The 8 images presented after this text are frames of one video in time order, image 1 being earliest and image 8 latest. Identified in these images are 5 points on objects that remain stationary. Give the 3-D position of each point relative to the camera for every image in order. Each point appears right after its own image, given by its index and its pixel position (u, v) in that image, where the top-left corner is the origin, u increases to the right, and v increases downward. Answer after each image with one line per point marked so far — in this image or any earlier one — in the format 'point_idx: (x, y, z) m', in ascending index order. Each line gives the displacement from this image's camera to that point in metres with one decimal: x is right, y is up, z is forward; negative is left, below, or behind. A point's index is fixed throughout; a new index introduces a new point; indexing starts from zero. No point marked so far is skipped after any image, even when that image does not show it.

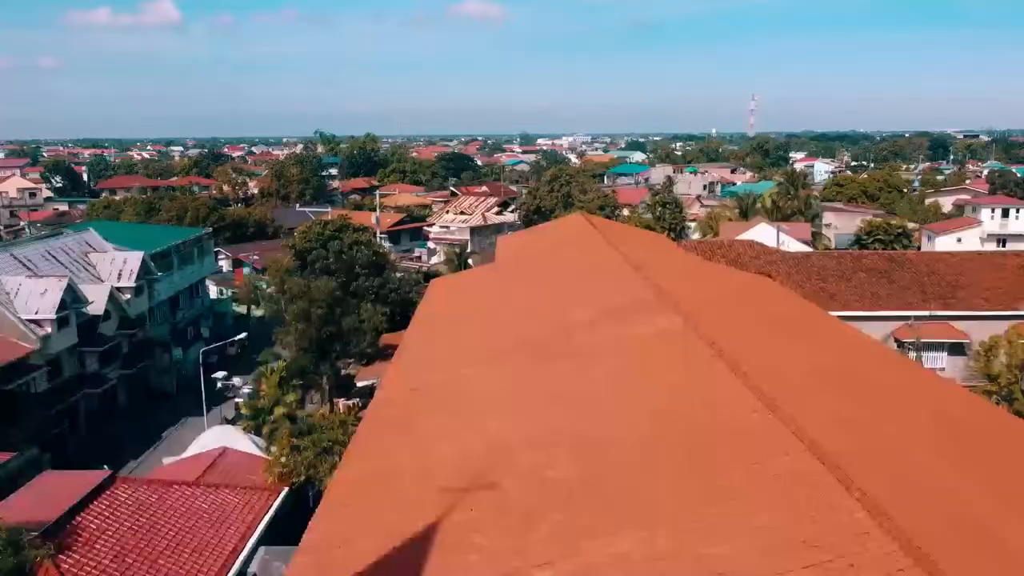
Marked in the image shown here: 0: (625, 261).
0: (+3.0, +0.7, +19.2) m
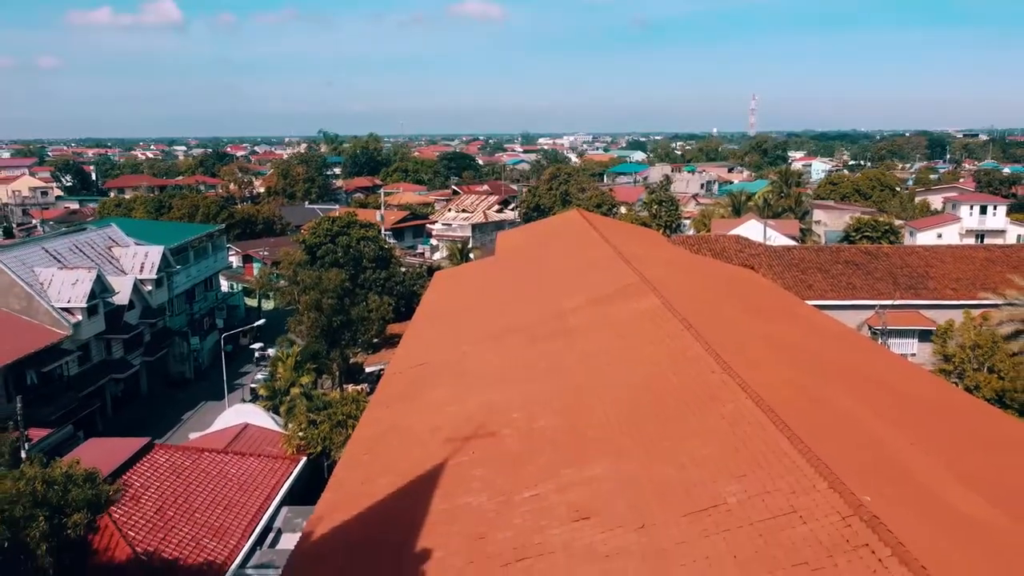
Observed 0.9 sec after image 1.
0: (+2.9, +1.0, +21.0) m
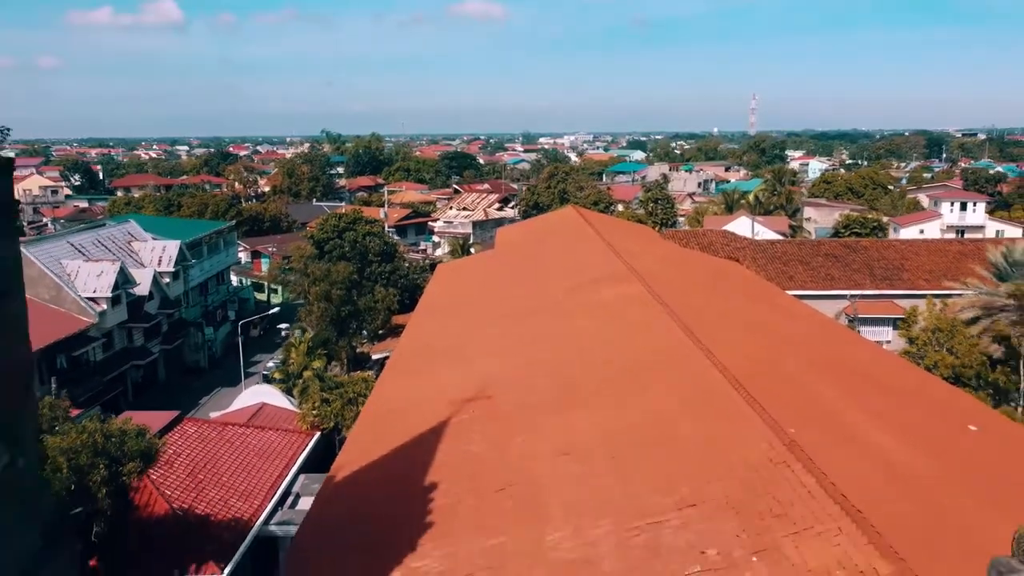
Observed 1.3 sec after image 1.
0: (+2.9, +1.4, +22.6) m
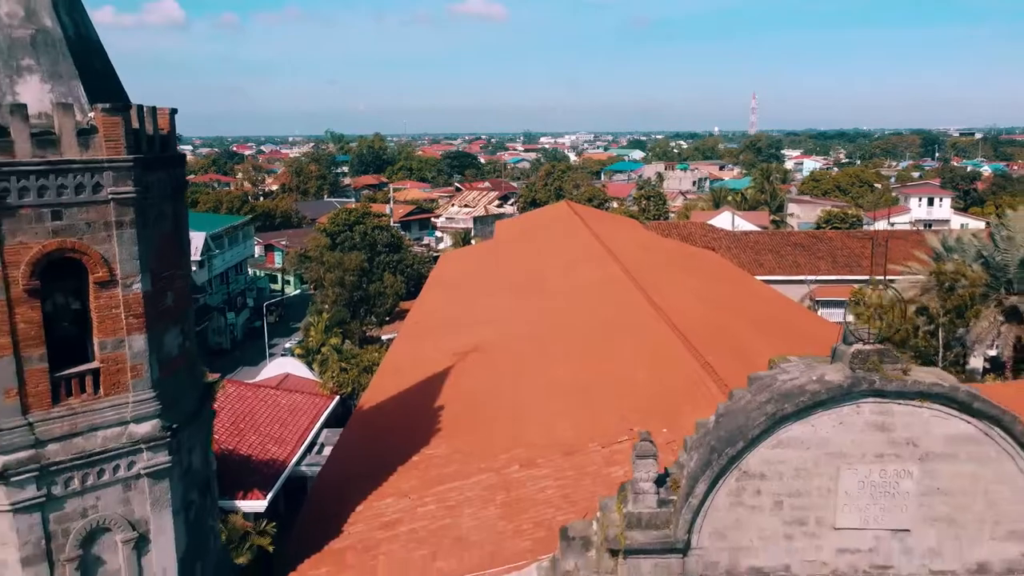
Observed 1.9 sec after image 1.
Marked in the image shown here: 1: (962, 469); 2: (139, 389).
0: (+2.7, +2.0, +25.5) m
1: (+3.6, -1.5, +5.8) m
2: (-3.6, -1.0, +6.9) m
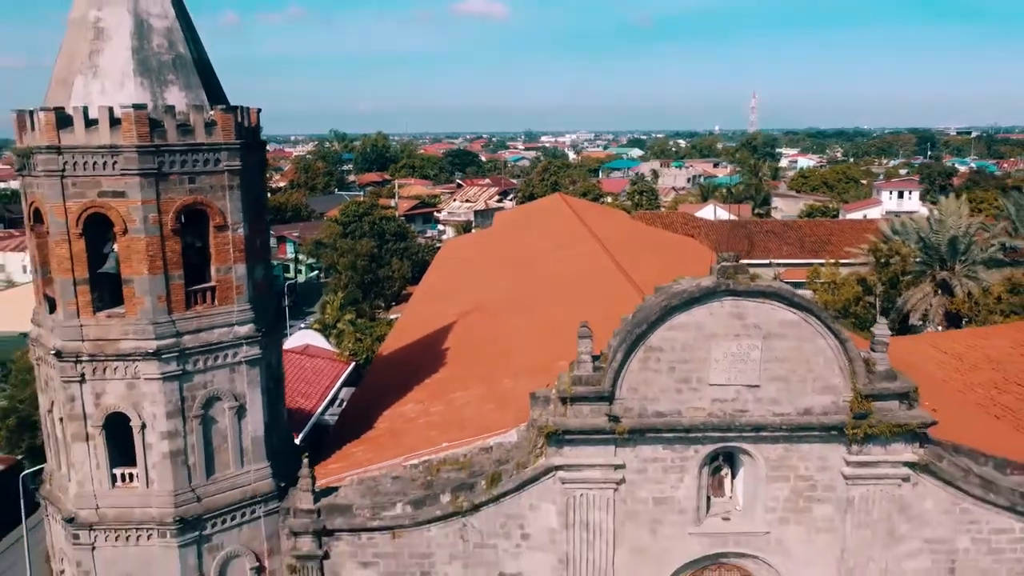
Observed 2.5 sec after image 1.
0: (+2.6, +2.8, +28.6) m
1: (+3.4, -0.7, +8.9) m
2: (-3.8, -0.2, +10.1) m
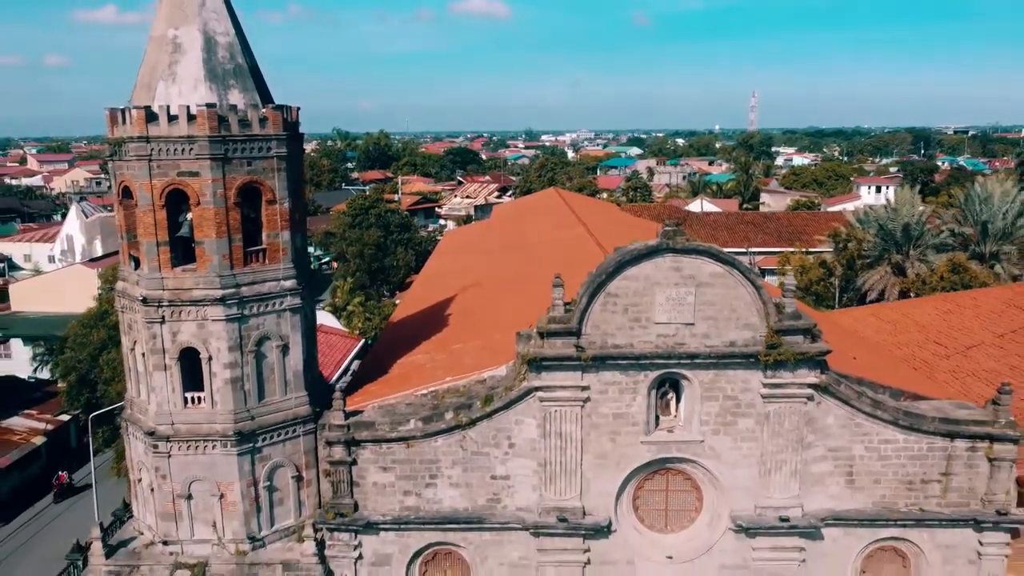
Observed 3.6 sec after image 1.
0: (+2.4, +3.4, +31.2) m
1: (+3.2, 0.0, +11.5) m
2: (-3.9, +0.5, +12.6) m
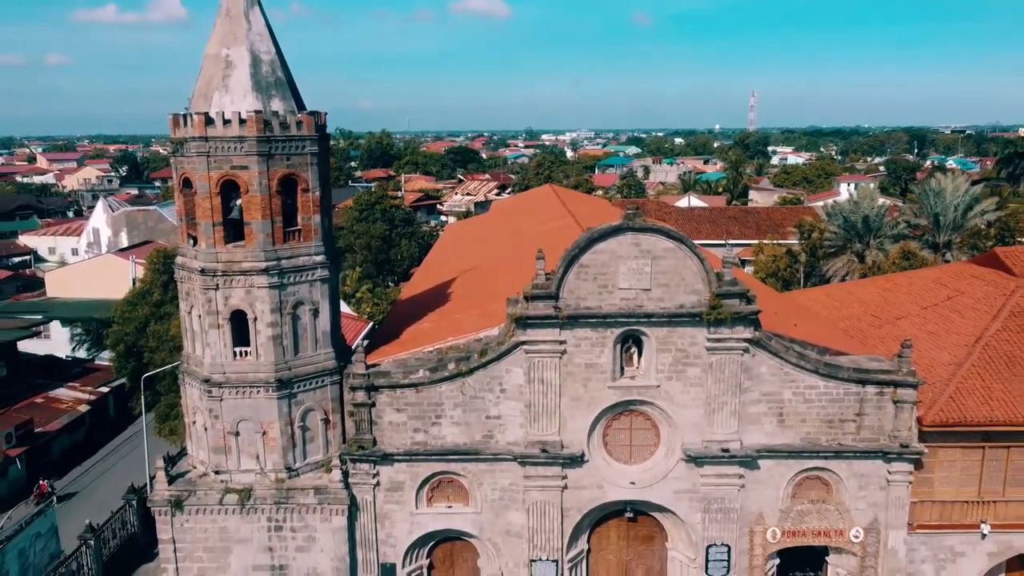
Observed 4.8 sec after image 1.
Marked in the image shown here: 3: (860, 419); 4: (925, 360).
0: (+2.2, +4.0, +33.8) m
1: (+3.1, +0.5, +14.1) m
2: (-4.1, +1.0, +15.3) m
3: (+7.1, -2.7, +14.9) m
4: (+9.5, -1.7, +16.7) m
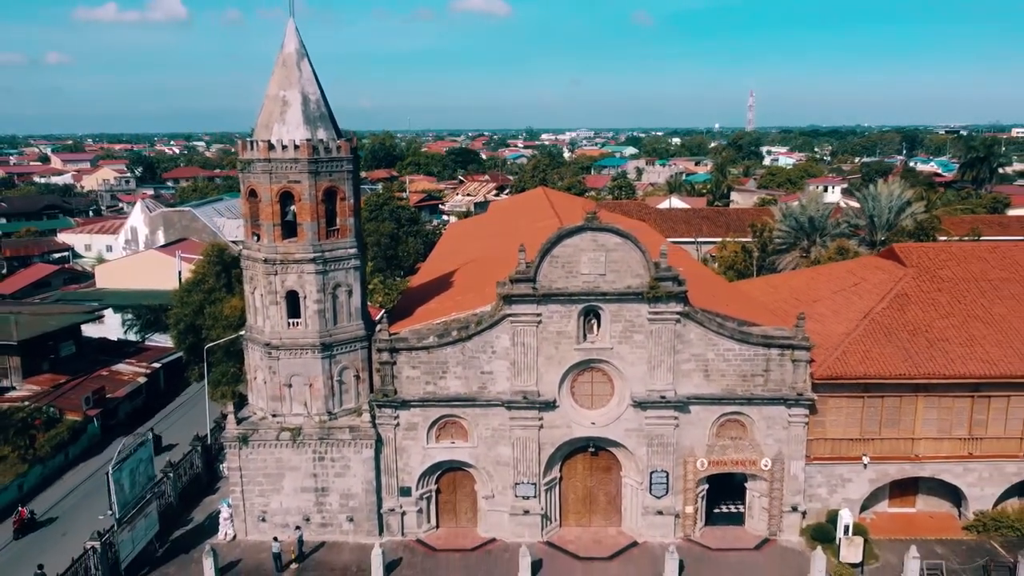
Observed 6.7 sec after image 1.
0: (+2.0, +4.4, +38.4) m
1: (+2.8, +0.9, +18.7) m
2: (-4.4, +1.4, +19.9) m
3: (+6.8, -2.3, +19.5) m
4: (+9.2, -1.3, +21.3) m
